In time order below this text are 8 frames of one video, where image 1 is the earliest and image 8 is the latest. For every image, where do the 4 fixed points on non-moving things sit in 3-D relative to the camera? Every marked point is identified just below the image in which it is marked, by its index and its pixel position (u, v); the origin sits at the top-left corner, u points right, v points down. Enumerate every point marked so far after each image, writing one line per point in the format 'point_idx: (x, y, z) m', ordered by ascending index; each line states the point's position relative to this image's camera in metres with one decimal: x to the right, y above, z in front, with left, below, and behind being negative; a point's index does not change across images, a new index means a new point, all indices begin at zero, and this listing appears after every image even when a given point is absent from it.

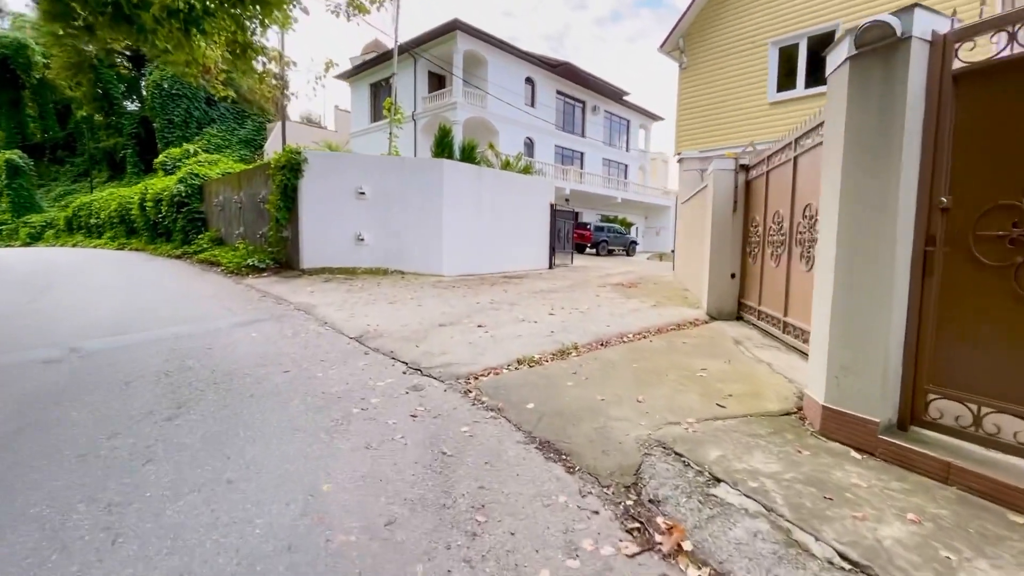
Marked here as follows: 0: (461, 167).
0: (-1.3, +2.9, +11.5) m
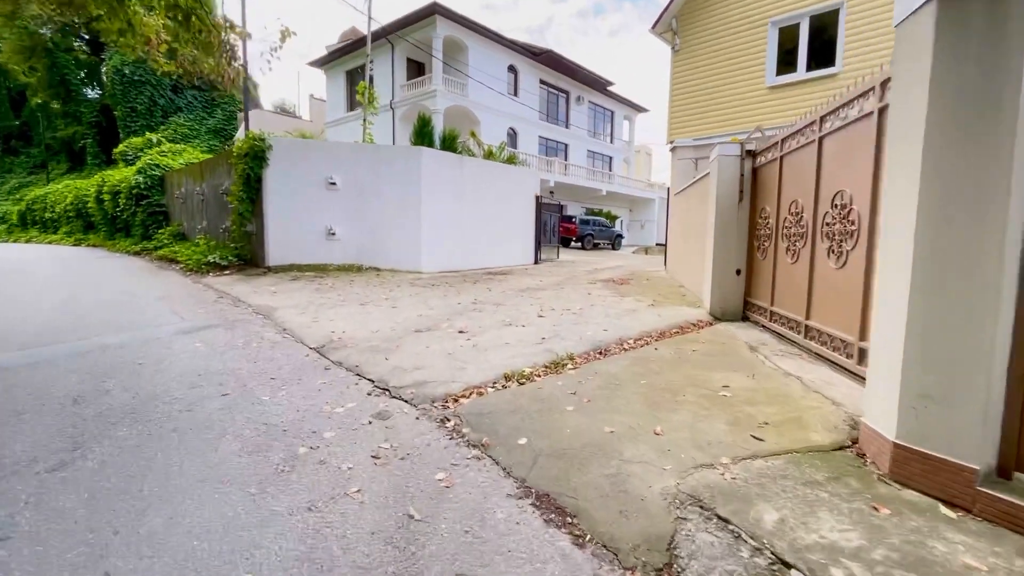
0: (-1.6, +3.0, +10.8) m
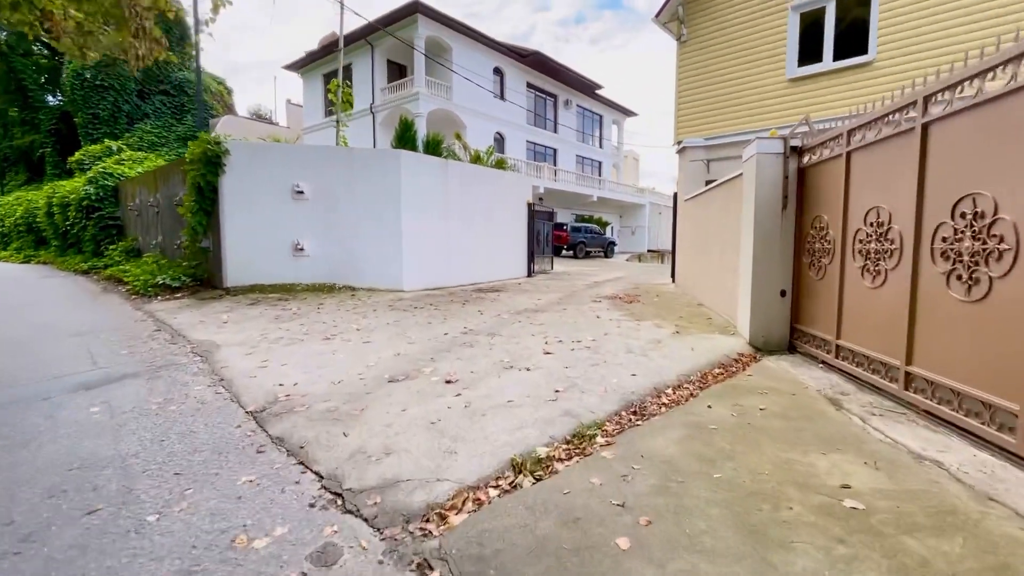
0: (-1.8, +2.6, +9.6) m
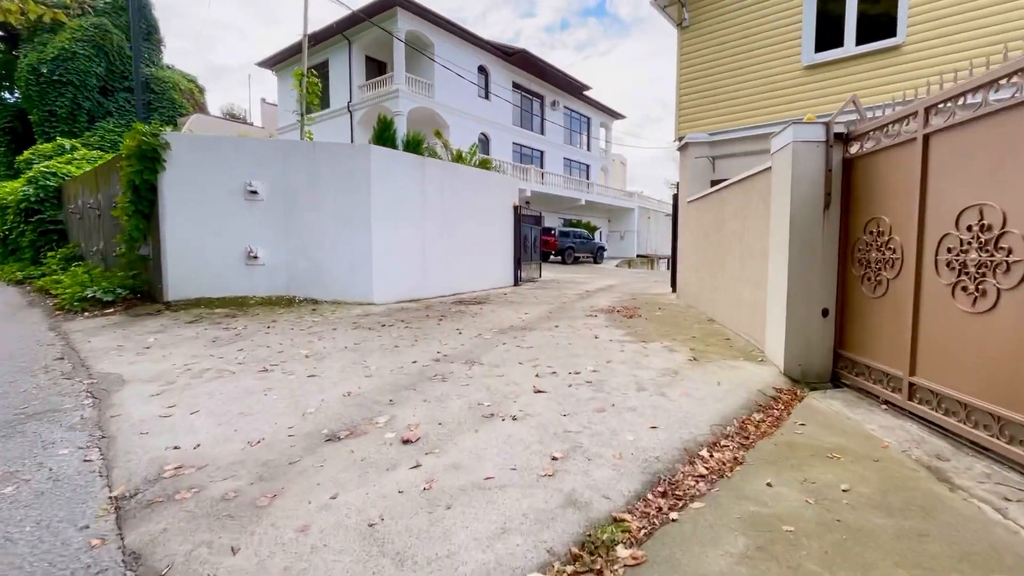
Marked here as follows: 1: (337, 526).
0: (-2.1, +2.4, +8.6) m
1: (-0.8, -1.0, +2.1) m
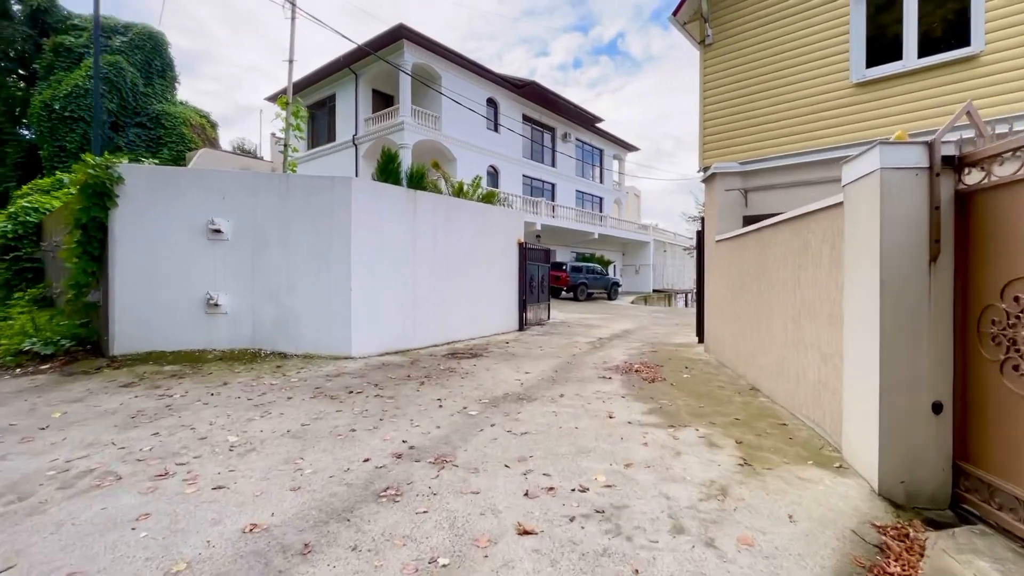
0: (-2.1, +1.6, +7.6) m
1: (-1.0, -1.4, +0.9) m
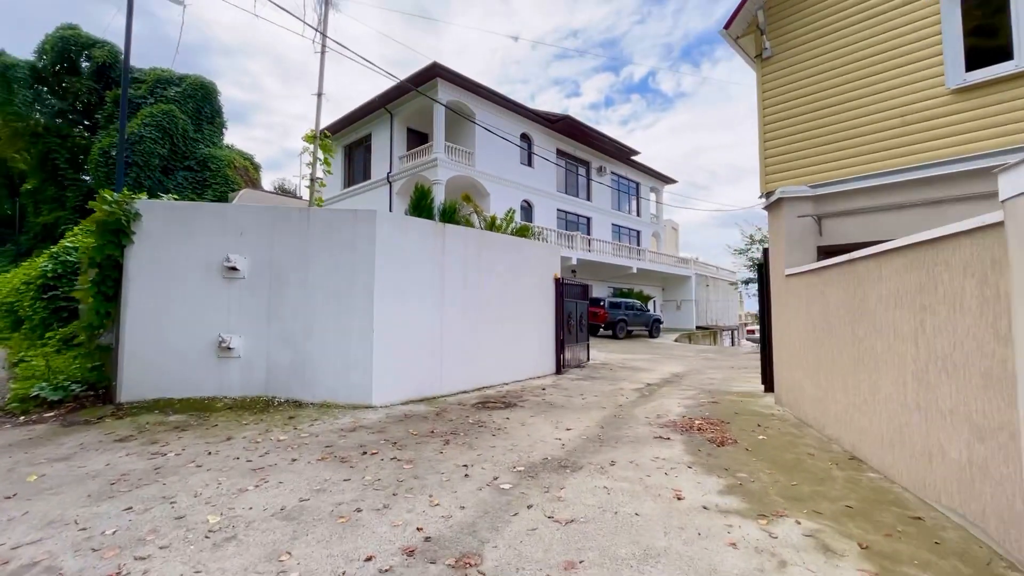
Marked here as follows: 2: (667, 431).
0: (-1.6, +1.0, +7.1) m
1: (-0.9, -1.5, +0.1) m
2: (+1.8, -1.6, +5.5) m
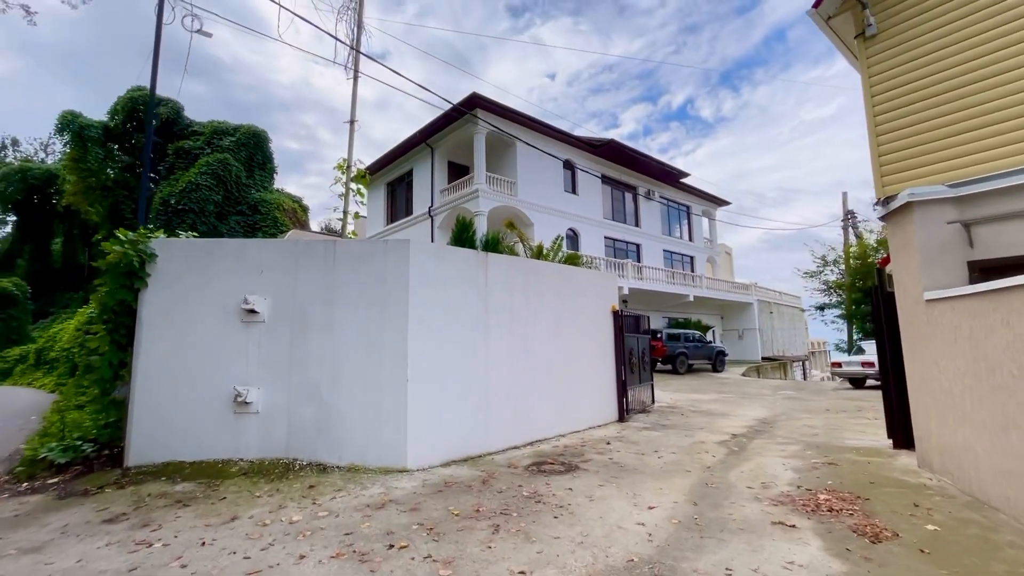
0: (-0.9, +0.4, +6.2) m
1: (-0.8, -1.5, -1.0) m
2: (+2.4, -1.9, +4.2) m
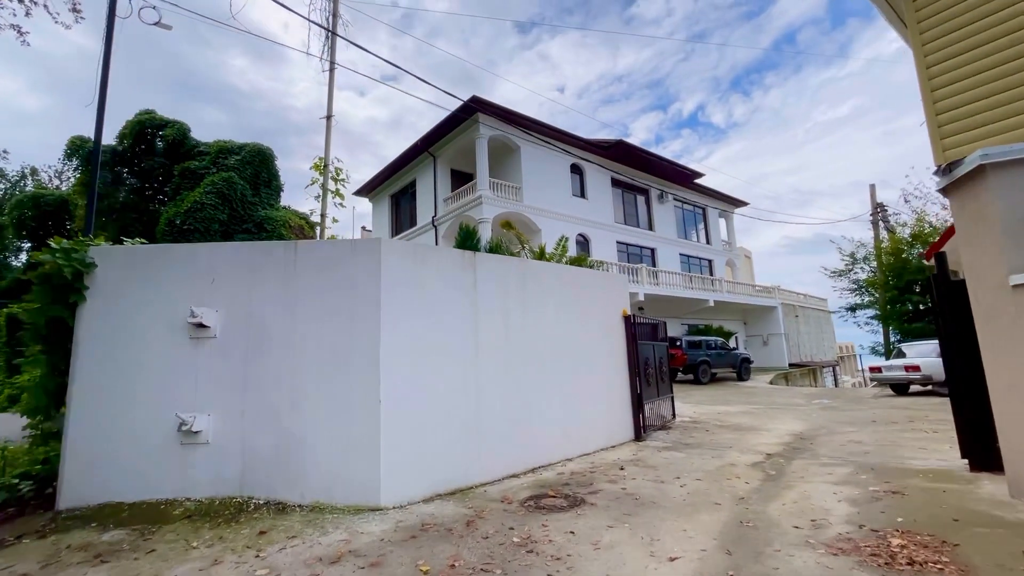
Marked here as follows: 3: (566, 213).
0: (-1.0, +0.4, +5.4) m
1: (-1.1, -1.4, -1.8) m
2: (+2.2, -1.8, +3.2) m
3: (+2.2, +3.1, +19.5) m
